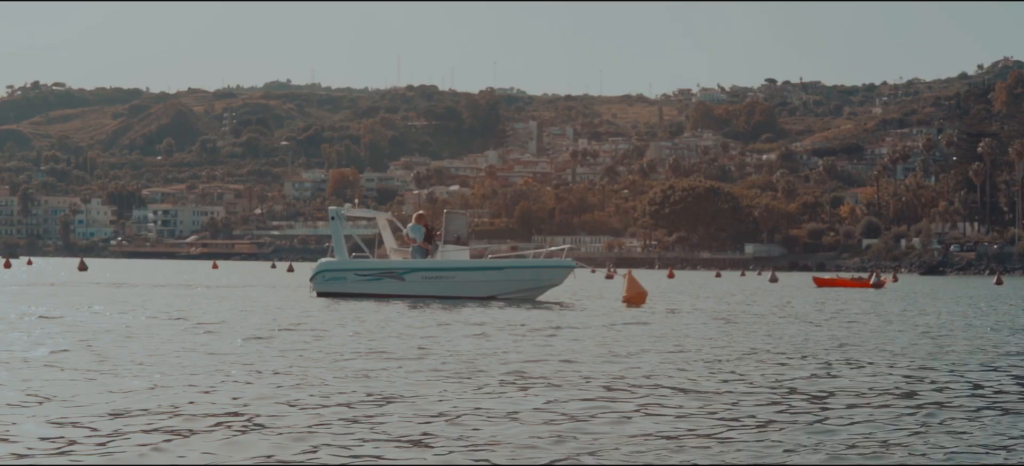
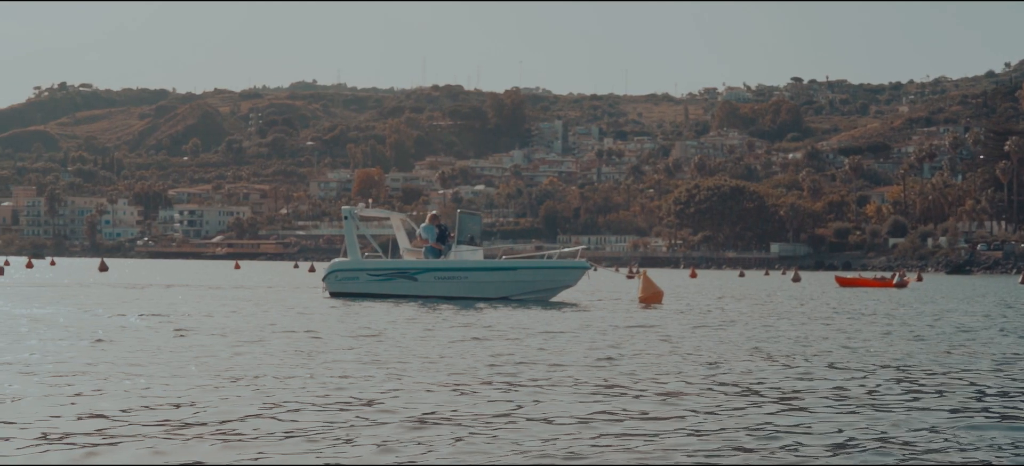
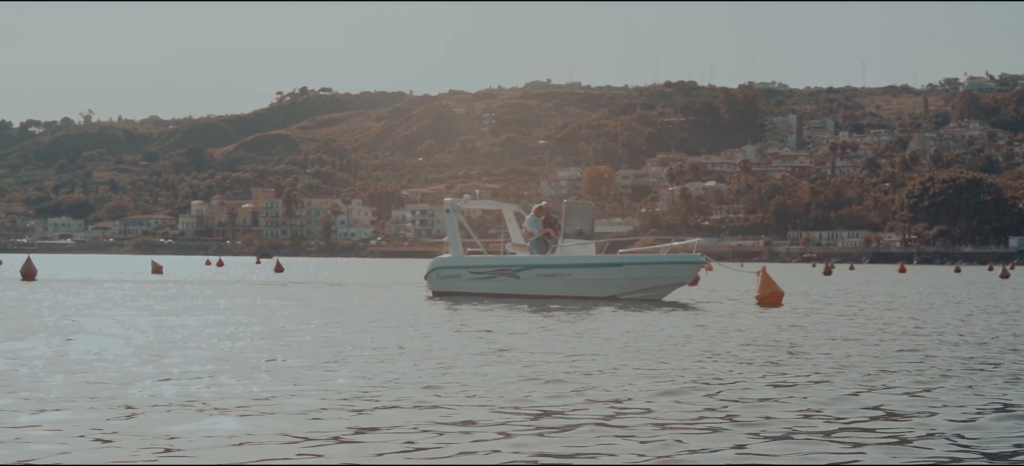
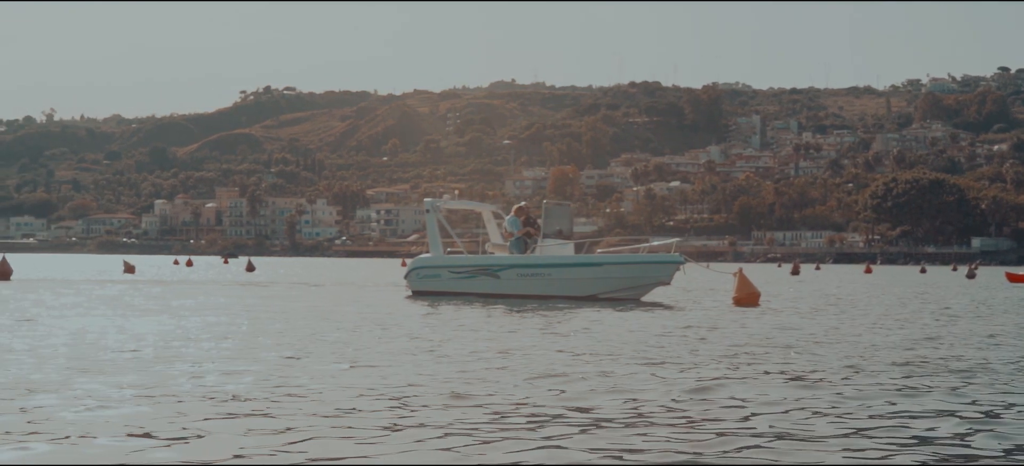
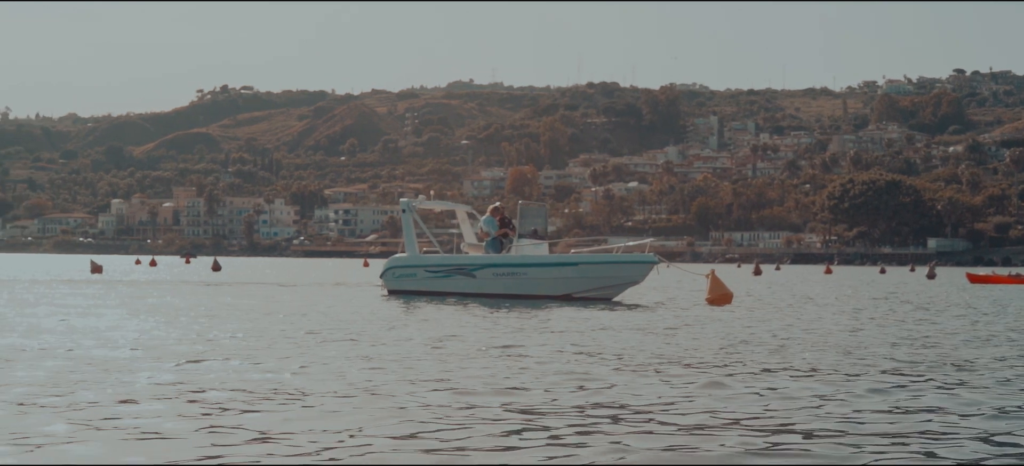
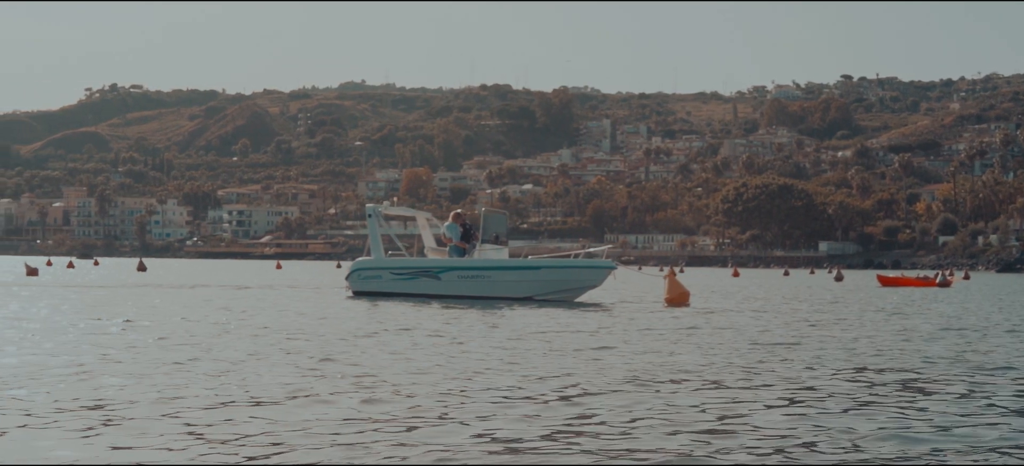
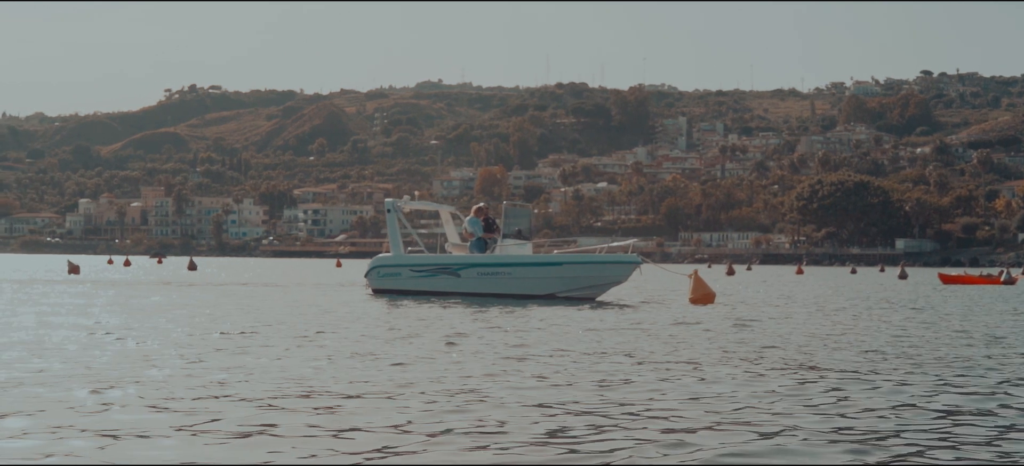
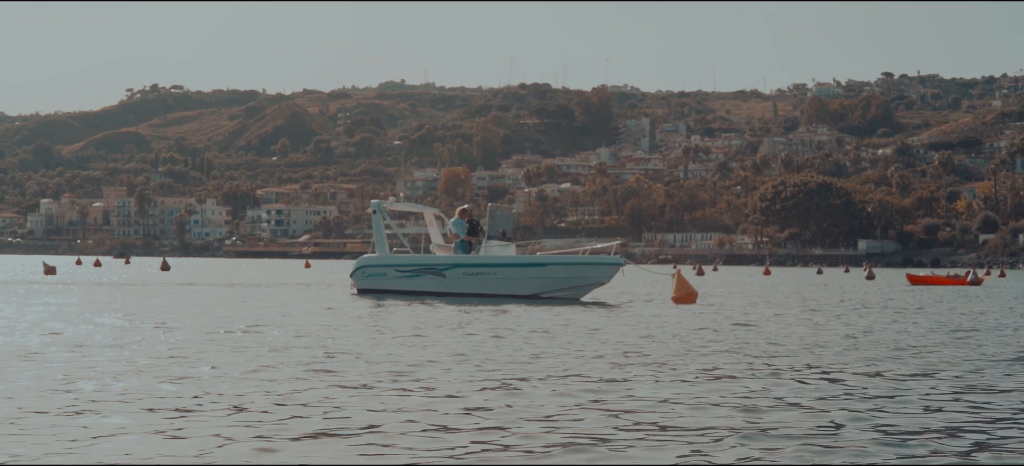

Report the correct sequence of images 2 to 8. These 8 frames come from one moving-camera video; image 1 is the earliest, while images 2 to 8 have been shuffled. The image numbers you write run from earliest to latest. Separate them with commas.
2, 6, 8, 7, 5, 4, 3
